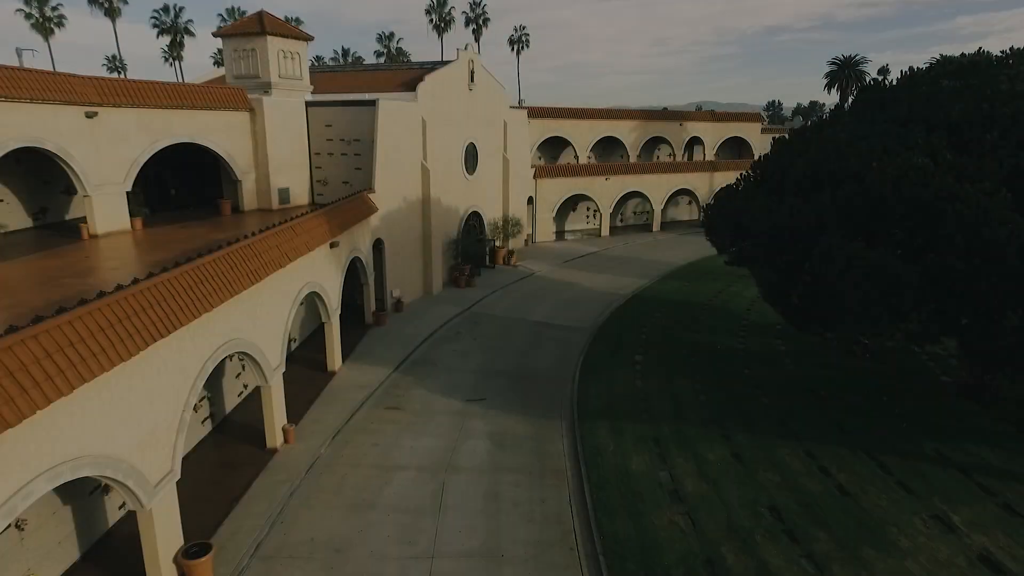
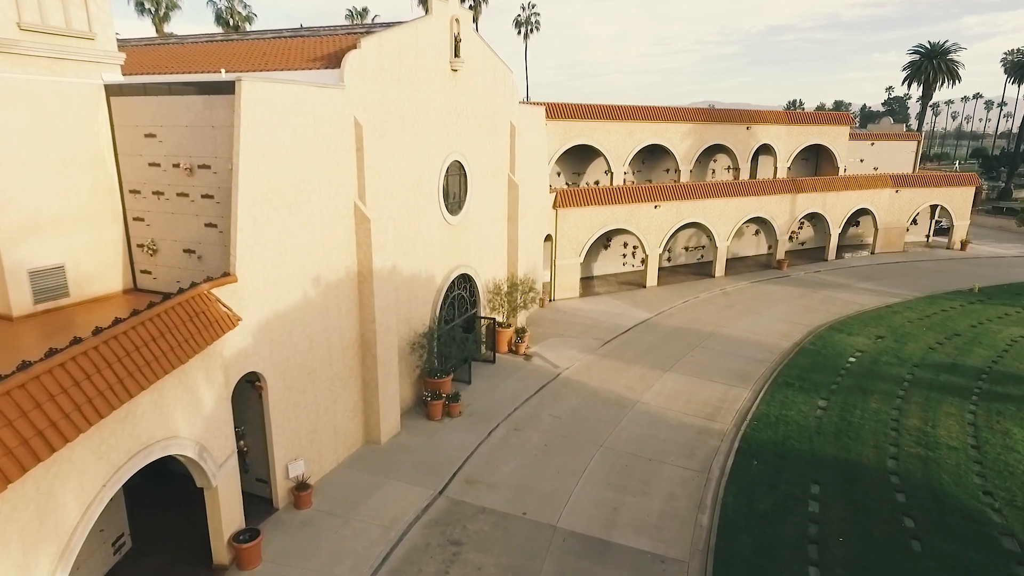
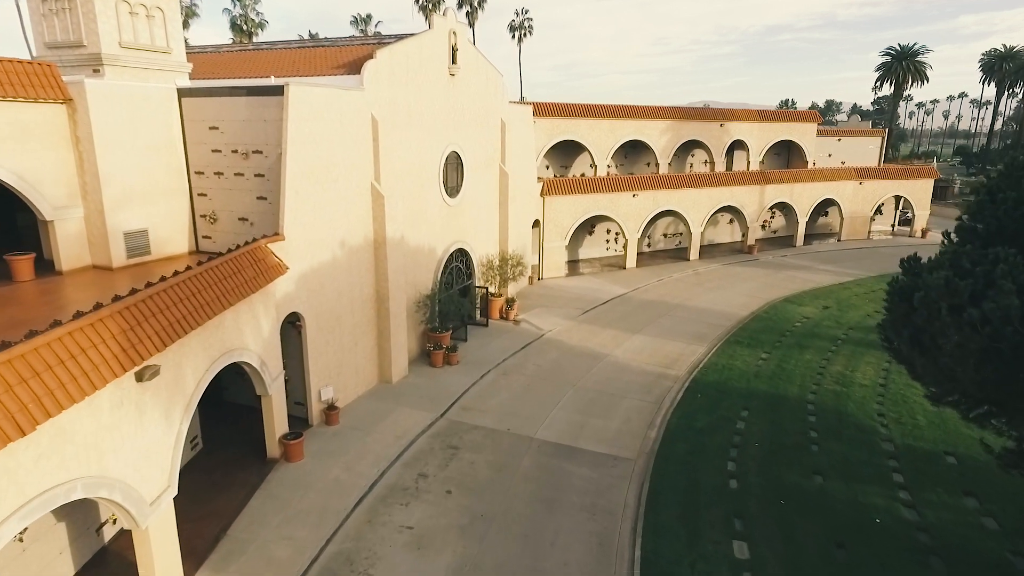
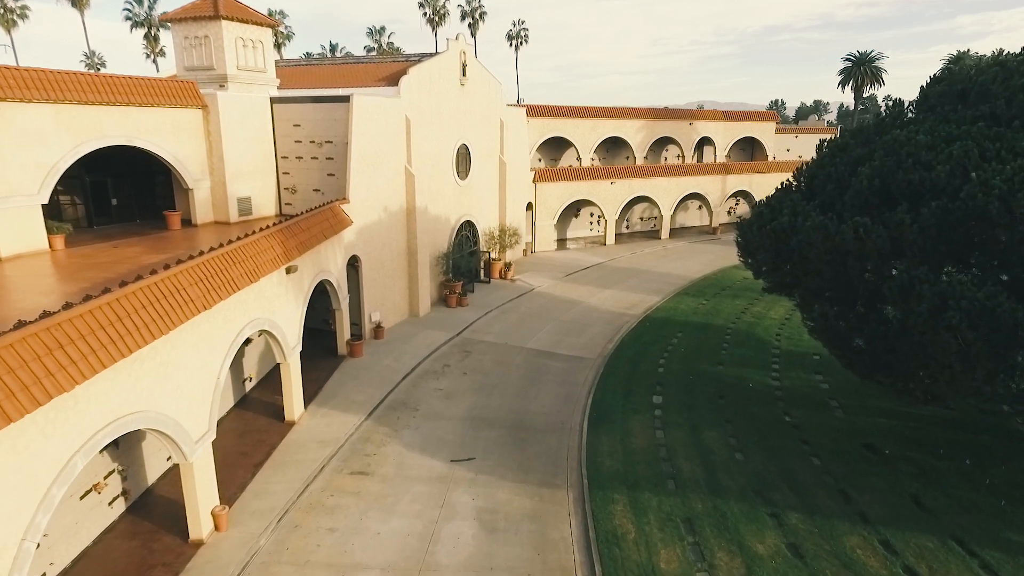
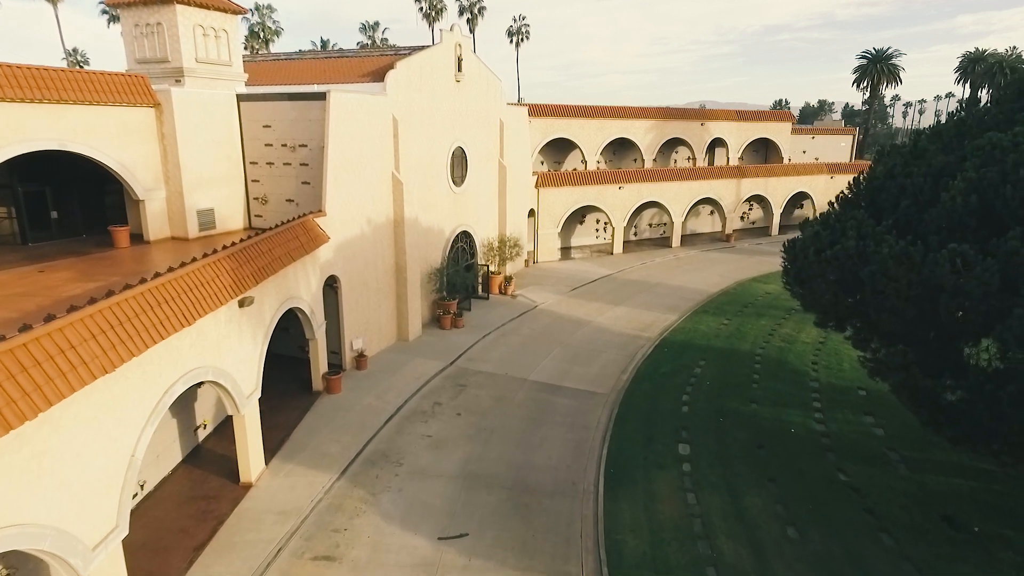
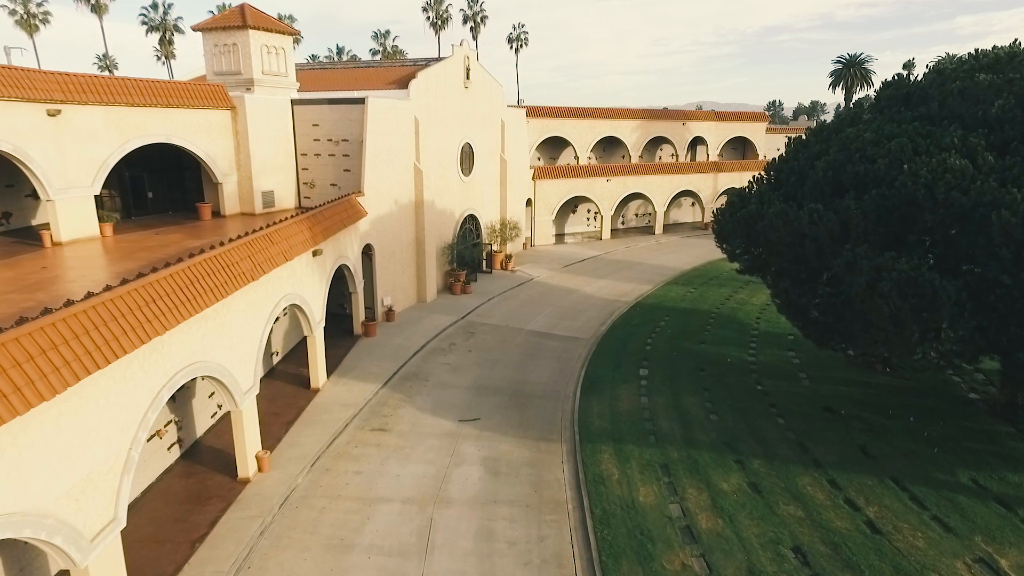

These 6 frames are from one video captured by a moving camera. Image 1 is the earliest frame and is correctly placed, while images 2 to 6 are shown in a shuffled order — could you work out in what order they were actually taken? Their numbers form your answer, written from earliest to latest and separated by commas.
6, 4, 5, 3, 2
